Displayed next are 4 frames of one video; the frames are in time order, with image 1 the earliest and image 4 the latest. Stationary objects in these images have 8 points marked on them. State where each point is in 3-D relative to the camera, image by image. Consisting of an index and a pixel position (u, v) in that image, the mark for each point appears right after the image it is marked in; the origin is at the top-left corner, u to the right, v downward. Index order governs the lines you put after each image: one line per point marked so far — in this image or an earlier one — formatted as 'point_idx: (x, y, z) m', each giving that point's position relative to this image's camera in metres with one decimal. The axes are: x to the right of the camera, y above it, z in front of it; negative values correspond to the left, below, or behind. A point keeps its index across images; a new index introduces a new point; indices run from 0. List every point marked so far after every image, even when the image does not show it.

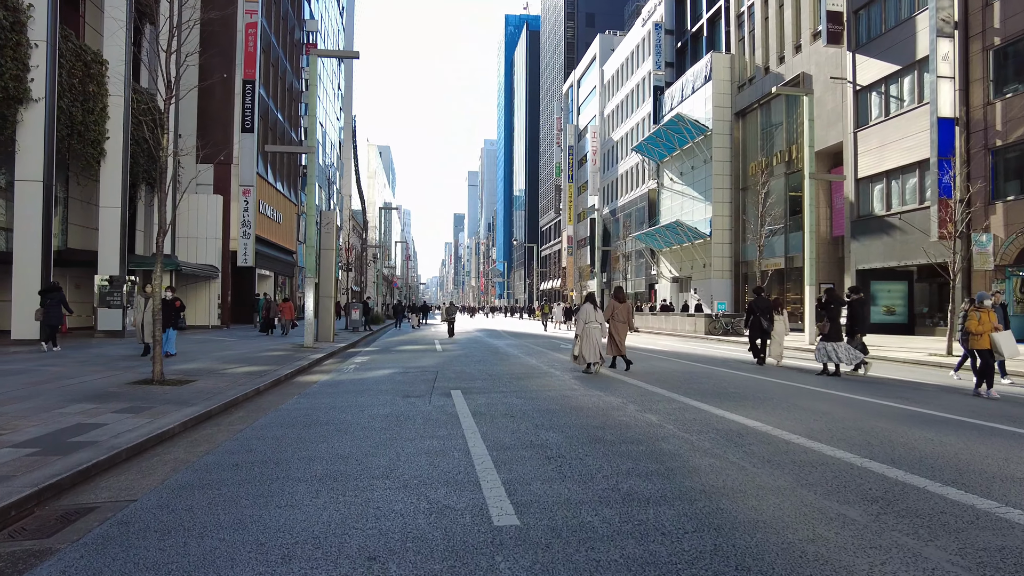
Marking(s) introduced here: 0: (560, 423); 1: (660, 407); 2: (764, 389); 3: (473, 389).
0: (+0.6, -1.7, +7.8) m
1: (+2.1, -1.7, +9.0) m
2: (+4.2, -1.7, +10.9) m
3: (-0.7, -1.8, +11.4) m
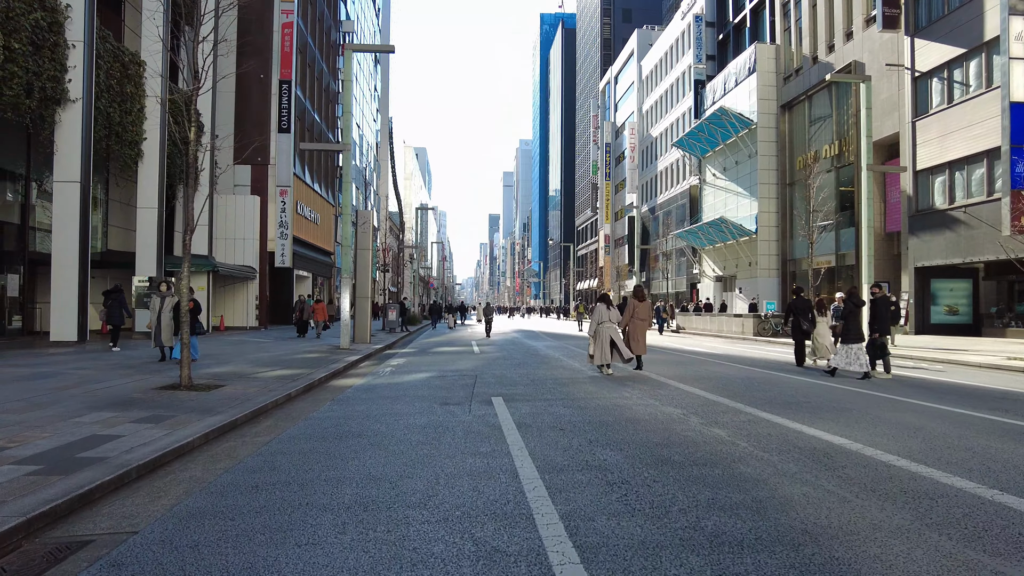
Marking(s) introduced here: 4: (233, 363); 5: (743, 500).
0: (+1.1, -1.6, +6.9) m
1: (+2.7, -1.7, +8.0) m
2: (+4.9, -1.7, +9.8) m
3: (+0.1, -1.8, +10.6) m
4: (-6.4, -1.7, +14.8) m
5: (+1.7, -1.6, +4.8) m
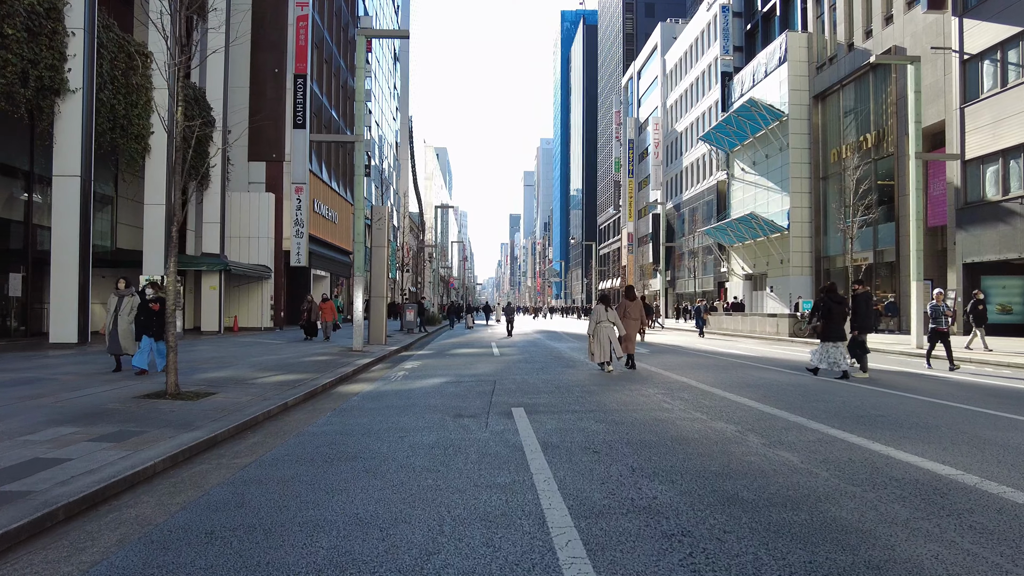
0: (+1.3, -1.6, +5.7) m
1: (+2.9, -1.6, +6.7) m
2: (+5.2, -1.6, +8.4) m
3: (+0.4, -1.7, +9.3) m
4: (-6.0, -1.7, +13.8) m
5: (+1.9, -1.5, +3.5) m
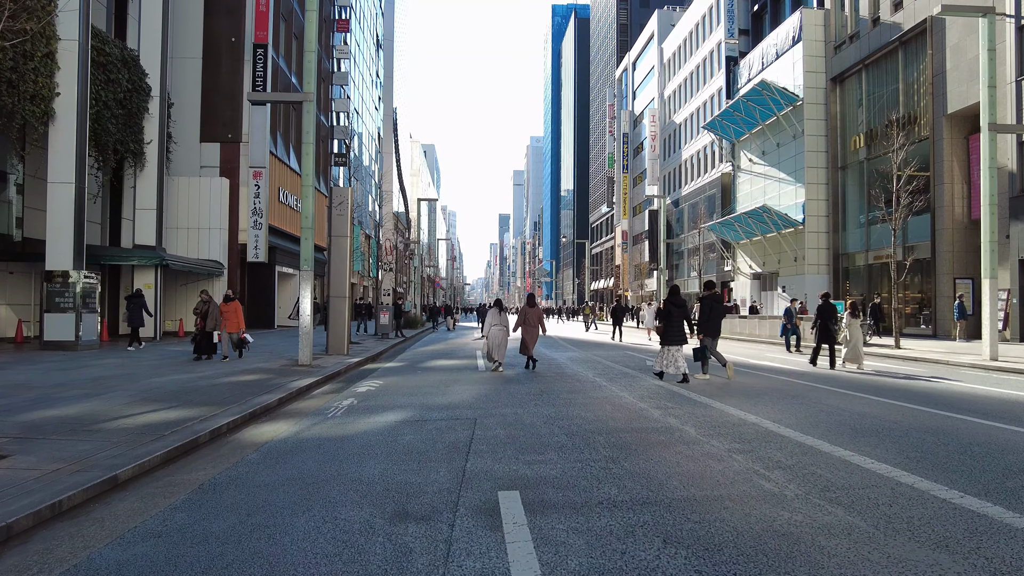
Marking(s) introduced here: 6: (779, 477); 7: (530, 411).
0: (+1.3, -1.5, +1.7) m
1: (+2.8, -1.5, +2.7) m
2: (+5.1, -1.5, +4.5) m
3: (+0.3, -1.7, +5.4) m
4: (-6.1, -1.6, +9.7) m
5: (+1.9, -1.5, -0.4) m
6: (+2.3, -1.6, +5.6) m
7: (+0.3, -1.7, +9.2) m
